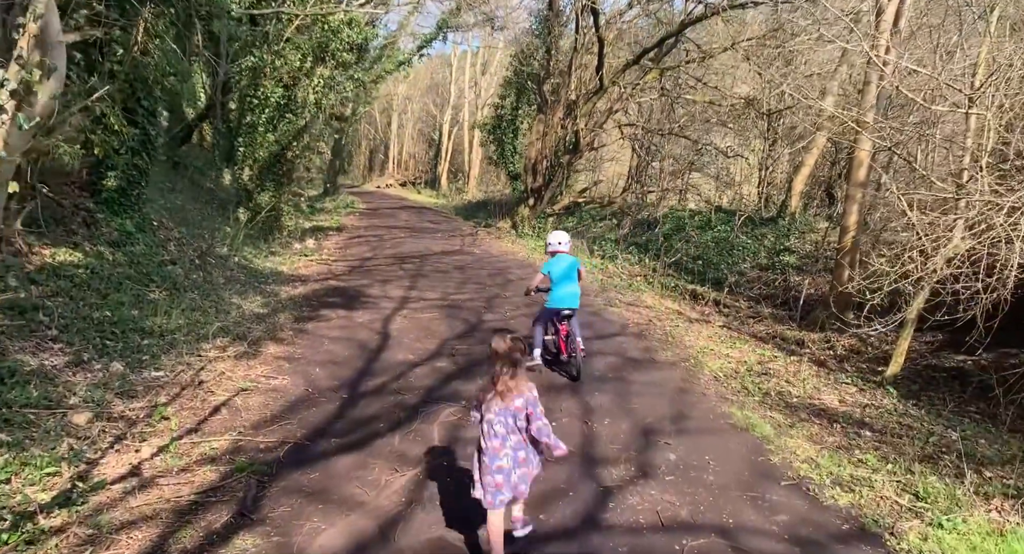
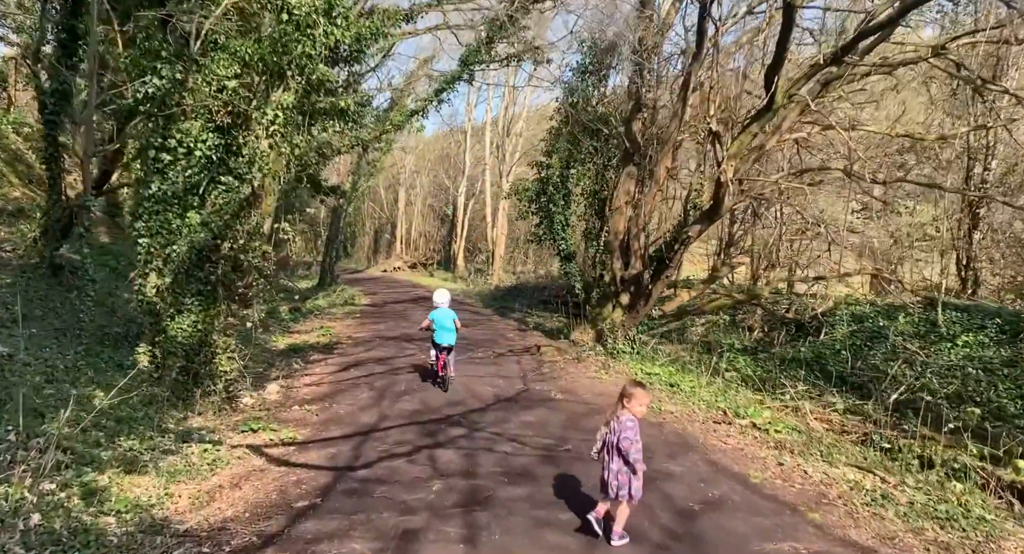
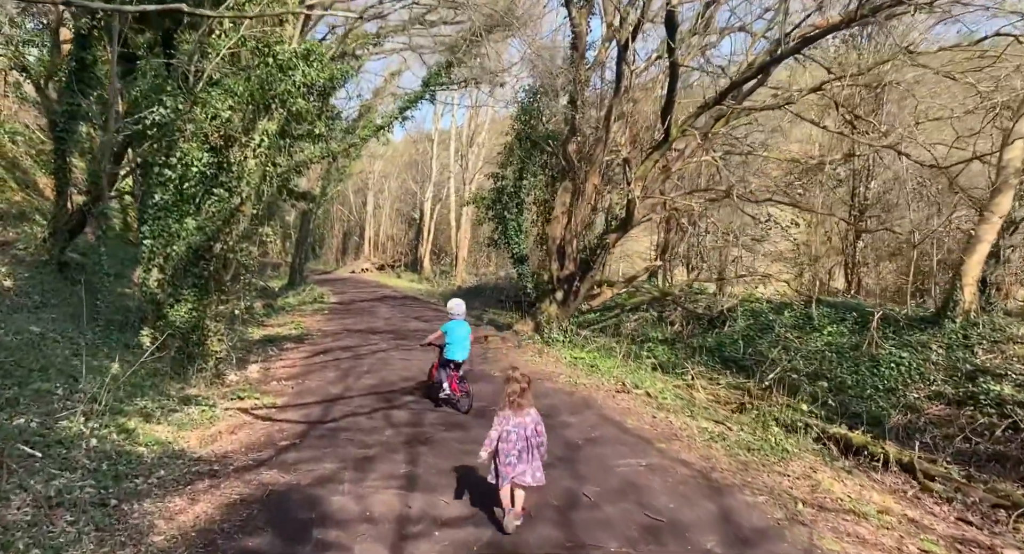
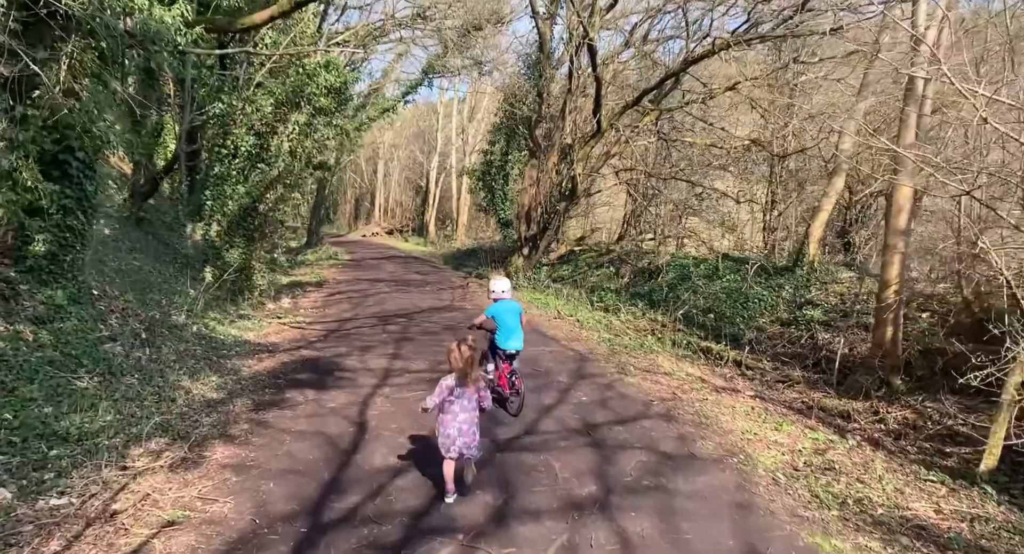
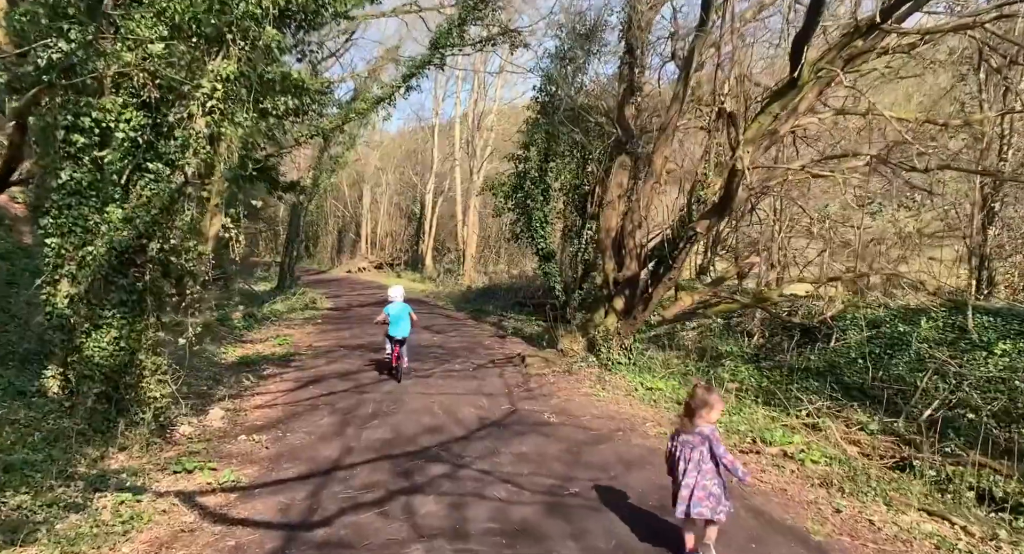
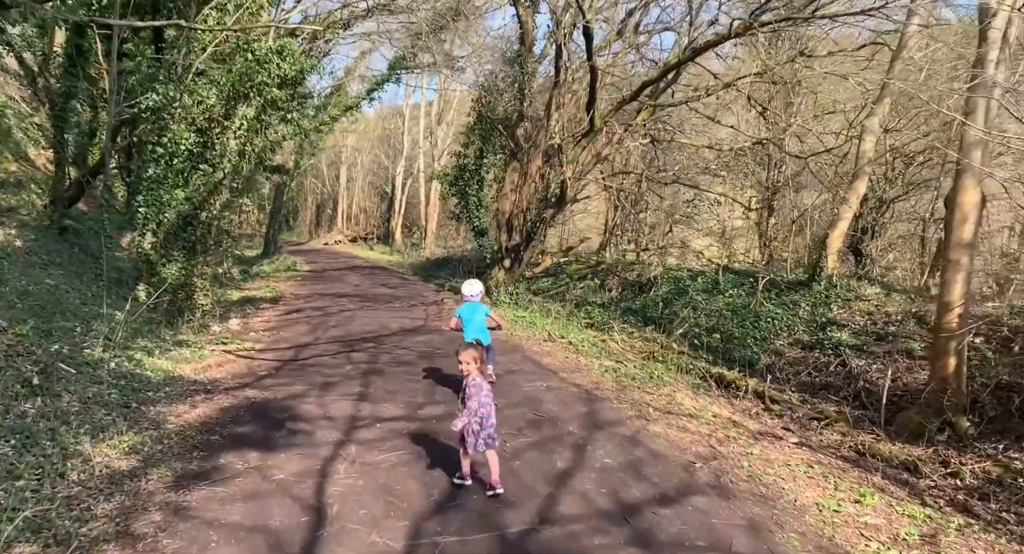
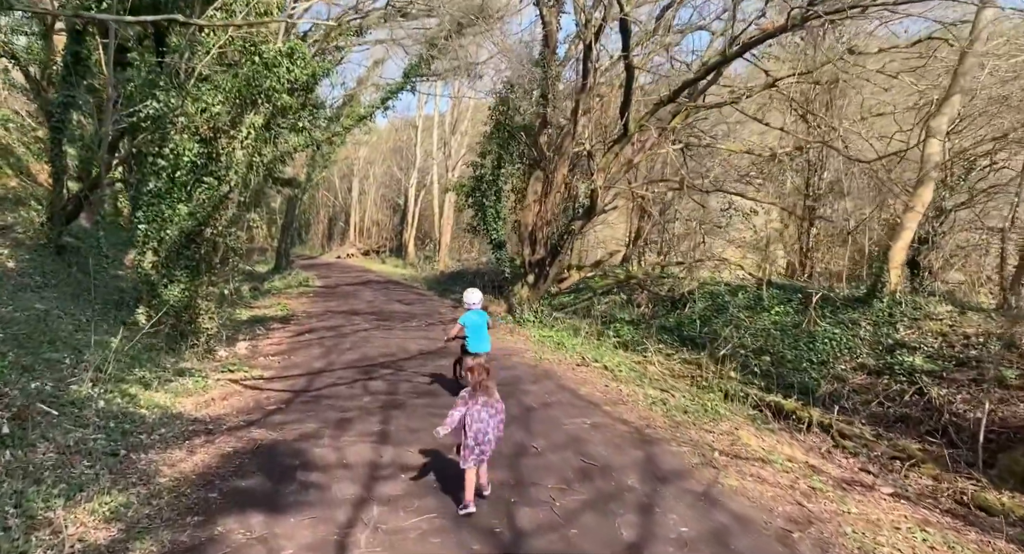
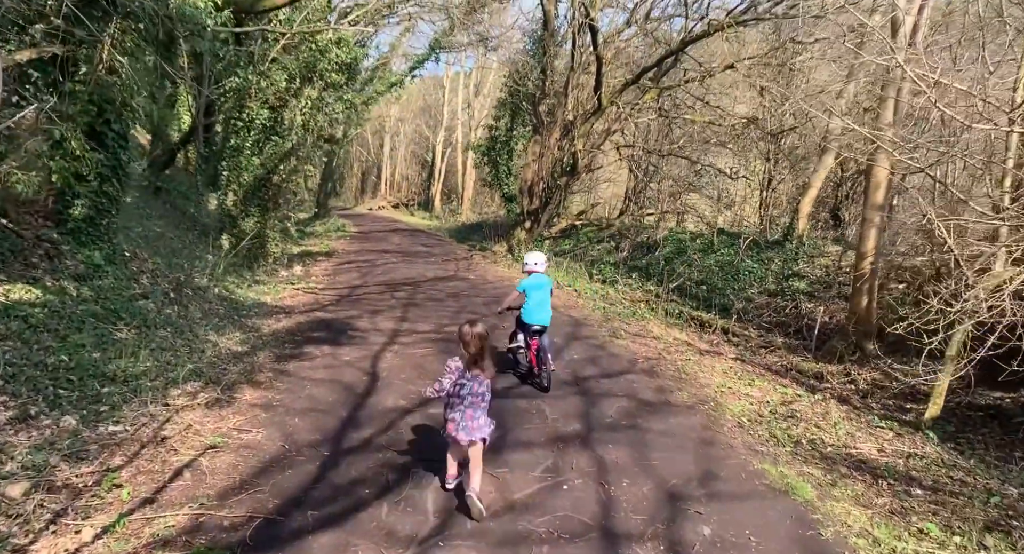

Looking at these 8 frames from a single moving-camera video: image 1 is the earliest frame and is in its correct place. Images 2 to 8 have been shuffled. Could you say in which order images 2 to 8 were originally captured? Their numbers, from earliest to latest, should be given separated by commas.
8, 4, 6, 7, 3, 2, 5
